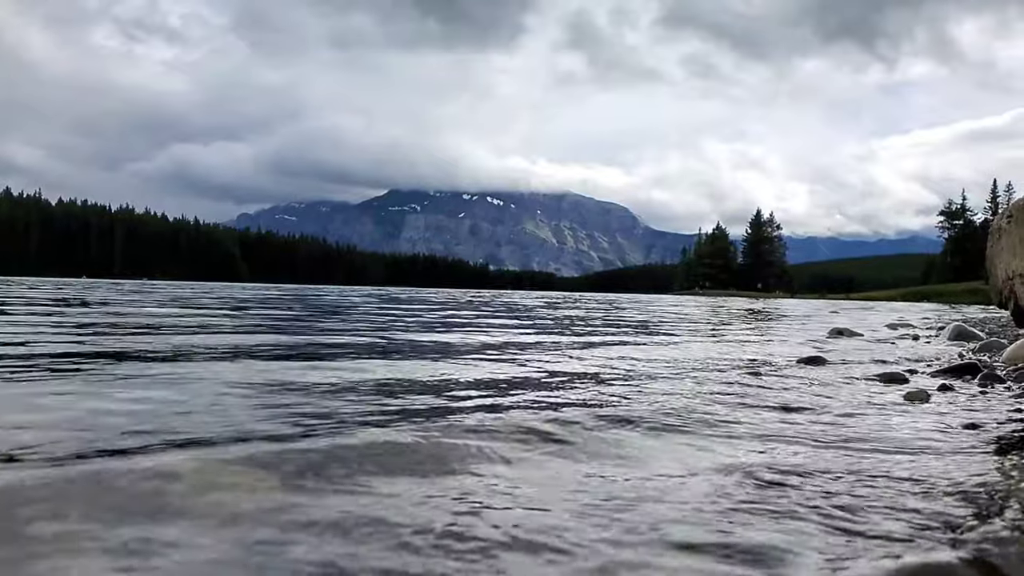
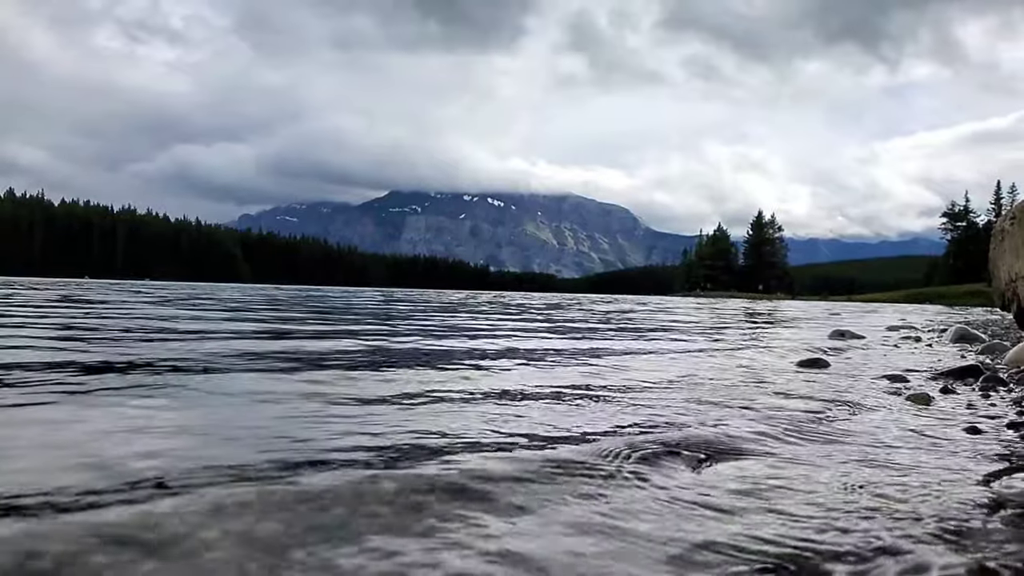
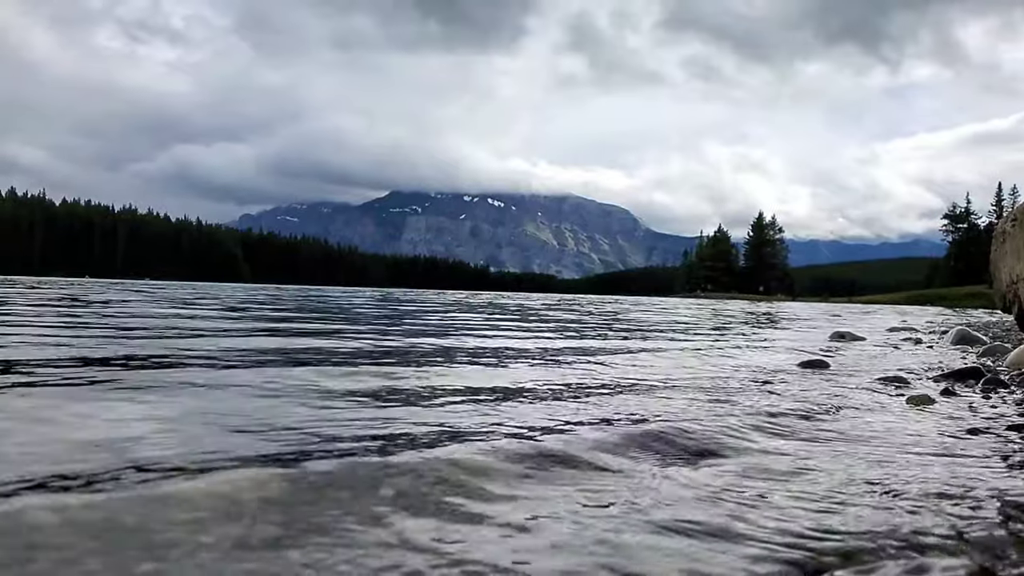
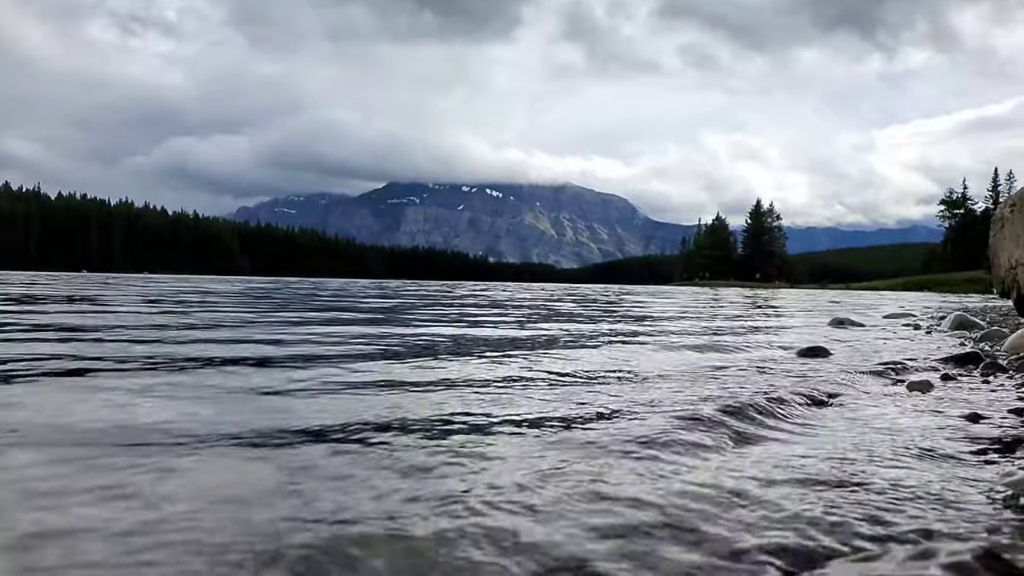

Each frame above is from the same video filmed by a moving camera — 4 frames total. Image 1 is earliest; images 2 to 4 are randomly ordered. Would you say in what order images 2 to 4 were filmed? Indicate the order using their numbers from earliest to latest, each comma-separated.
3, 2, 4
